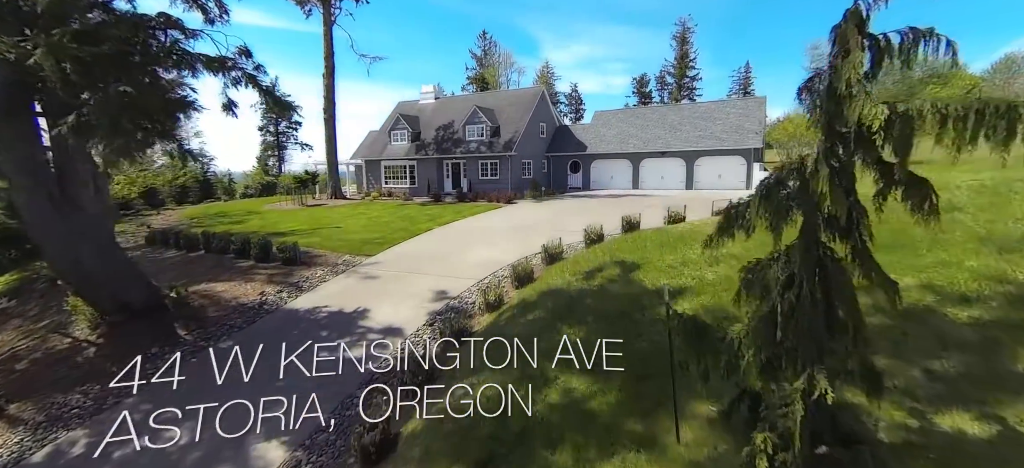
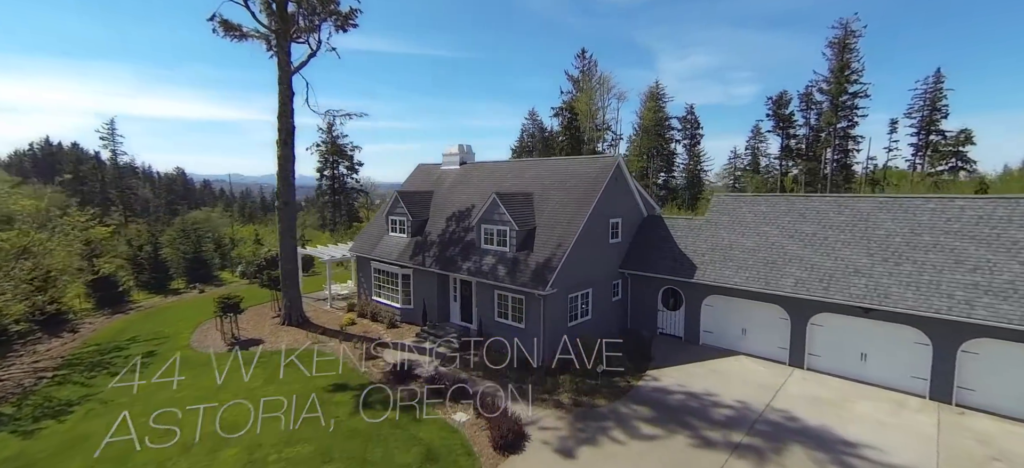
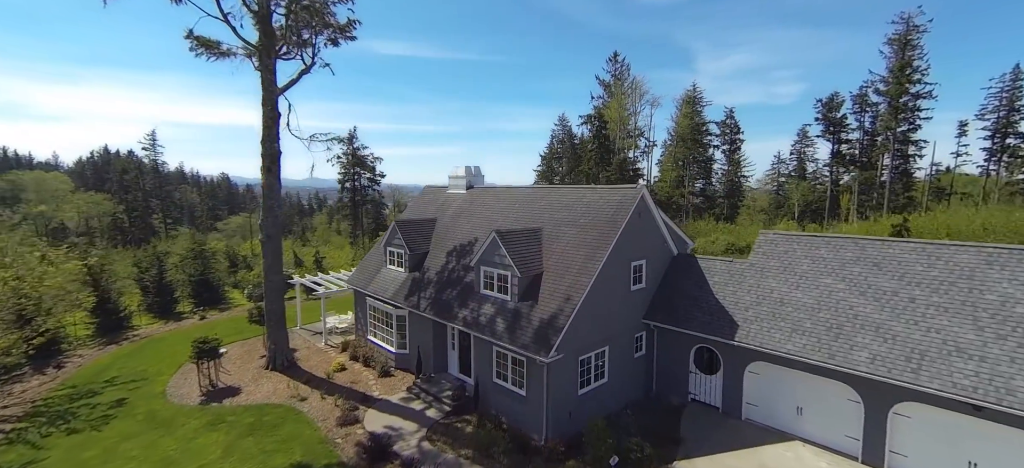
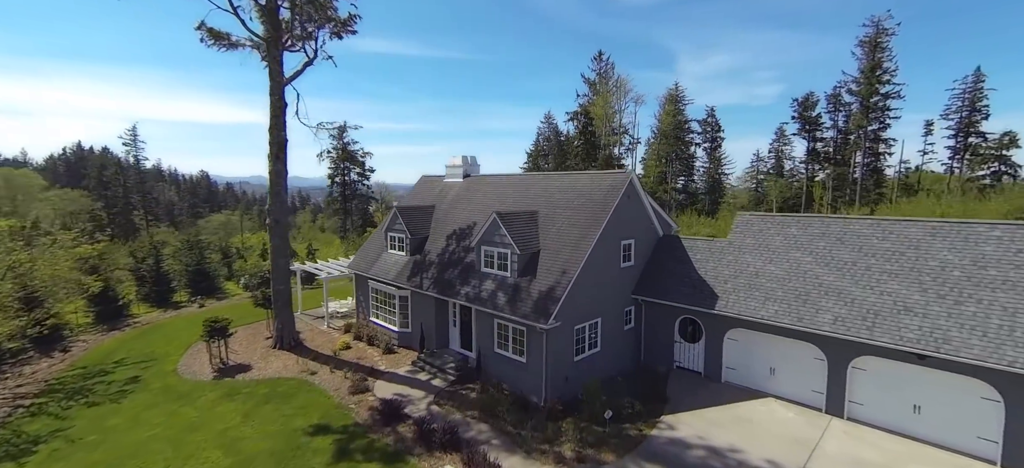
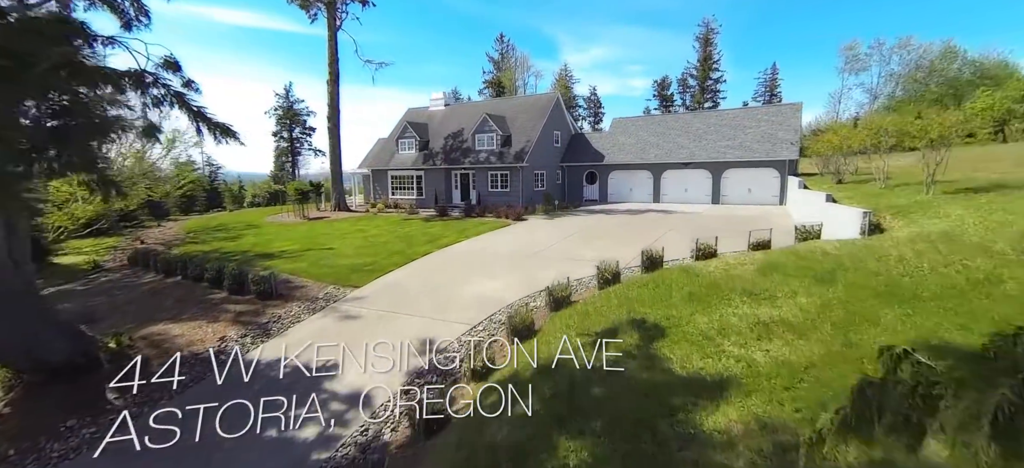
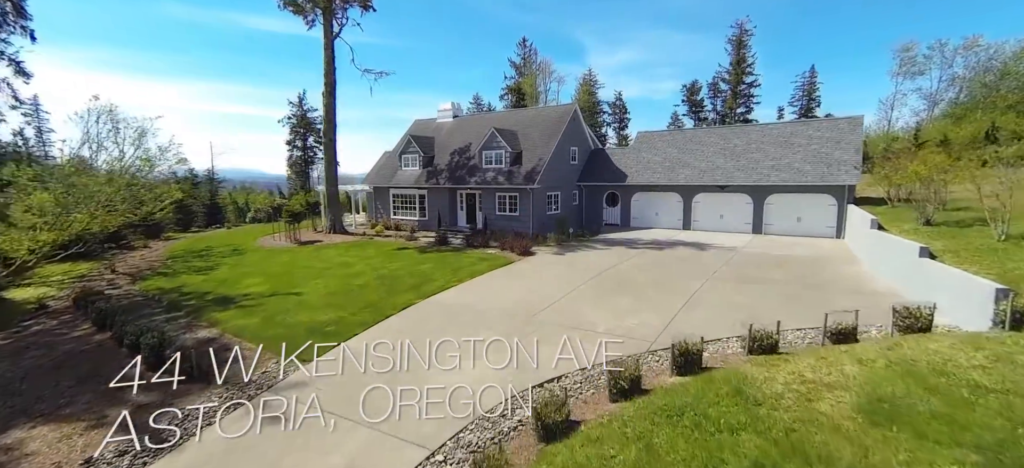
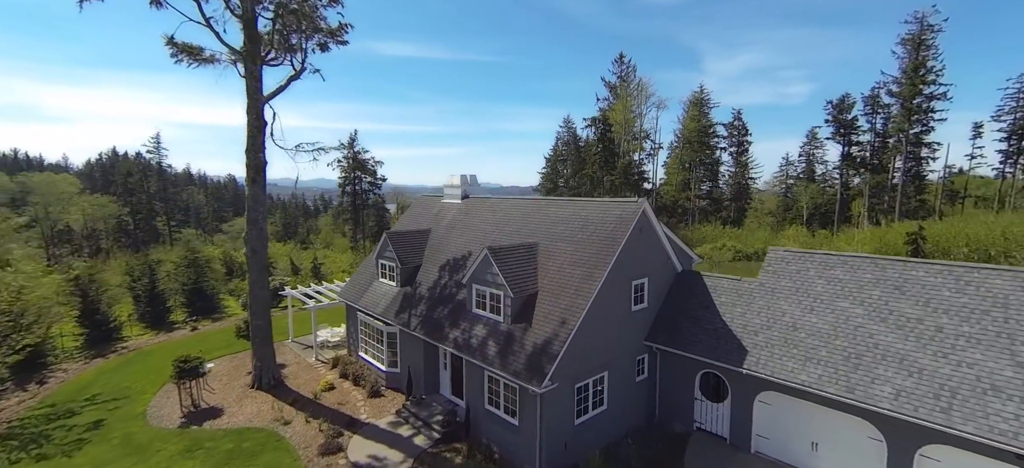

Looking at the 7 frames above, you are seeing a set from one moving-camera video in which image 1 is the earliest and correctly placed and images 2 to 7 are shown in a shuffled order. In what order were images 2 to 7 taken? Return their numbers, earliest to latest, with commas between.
5, 6, 2, 4, 3, 7
